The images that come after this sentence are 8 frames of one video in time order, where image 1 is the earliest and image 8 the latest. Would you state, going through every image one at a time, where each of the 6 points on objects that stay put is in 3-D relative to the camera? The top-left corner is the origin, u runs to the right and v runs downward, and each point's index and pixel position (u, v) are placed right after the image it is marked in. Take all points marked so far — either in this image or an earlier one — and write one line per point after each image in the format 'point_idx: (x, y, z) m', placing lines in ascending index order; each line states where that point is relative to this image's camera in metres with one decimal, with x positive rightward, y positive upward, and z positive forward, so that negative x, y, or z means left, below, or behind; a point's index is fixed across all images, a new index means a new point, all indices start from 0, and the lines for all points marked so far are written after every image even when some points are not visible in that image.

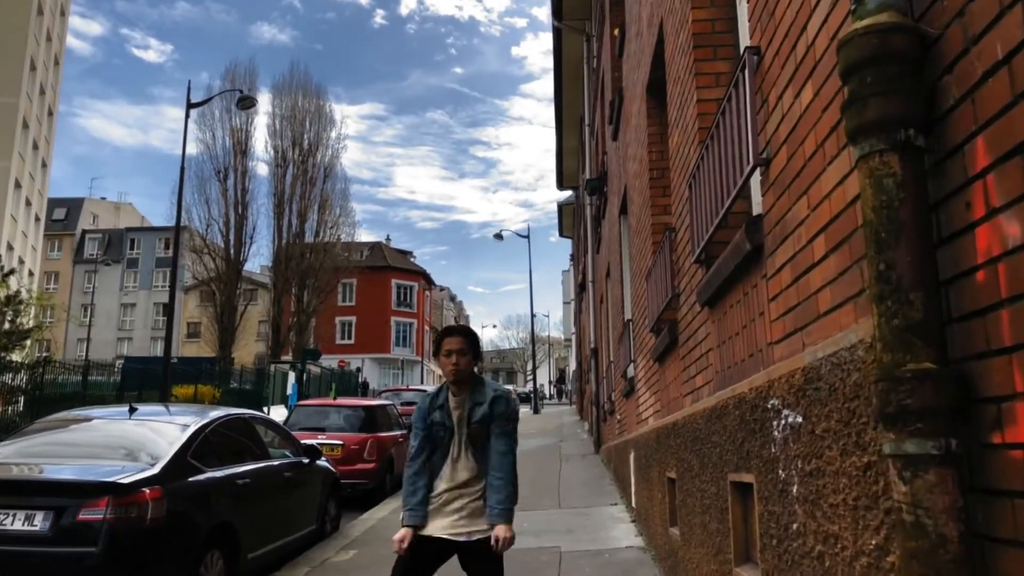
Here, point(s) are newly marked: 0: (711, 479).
0: (+1.0, -0.9, +3.8) m
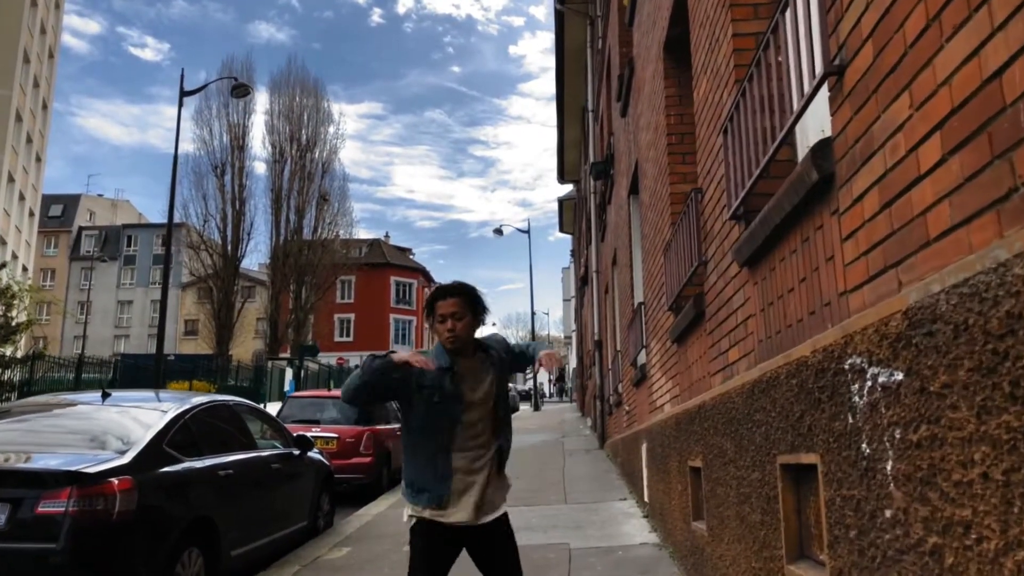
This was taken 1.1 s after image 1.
0: (+1.0, -0.7, +3.3) m
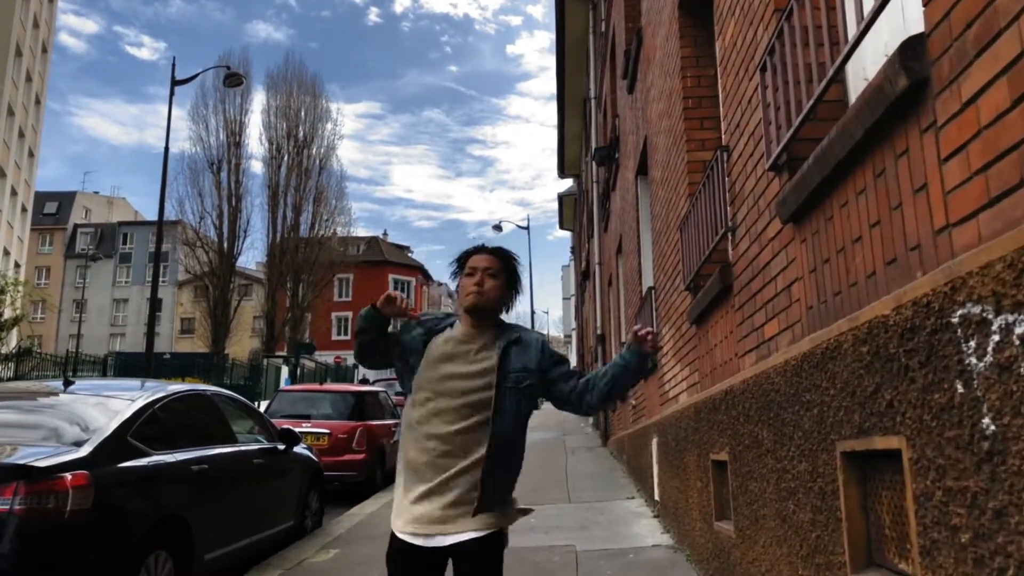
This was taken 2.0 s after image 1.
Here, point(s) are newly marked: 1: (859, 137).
0: (+1.0, -0.6, +2.8) m
1: (+0.9, +0.4, +2.1) m
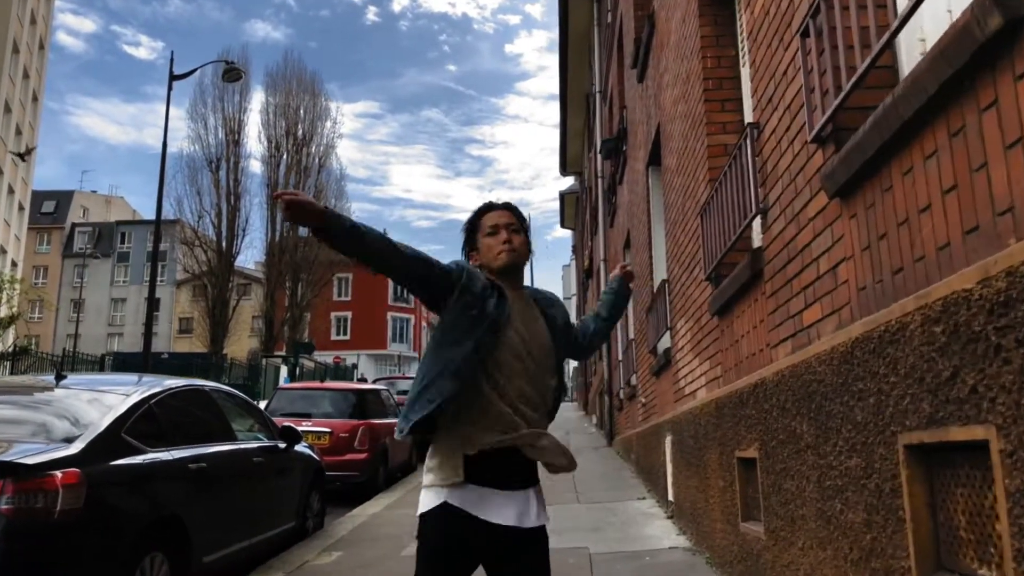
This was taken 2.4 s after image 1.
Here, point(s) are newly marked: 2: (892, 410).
0: (+1.1, -0.5, +2.6) m
1: (+1.0, +0.5, +1.9) m
2: (+1.1, -0.3, +2.2) m
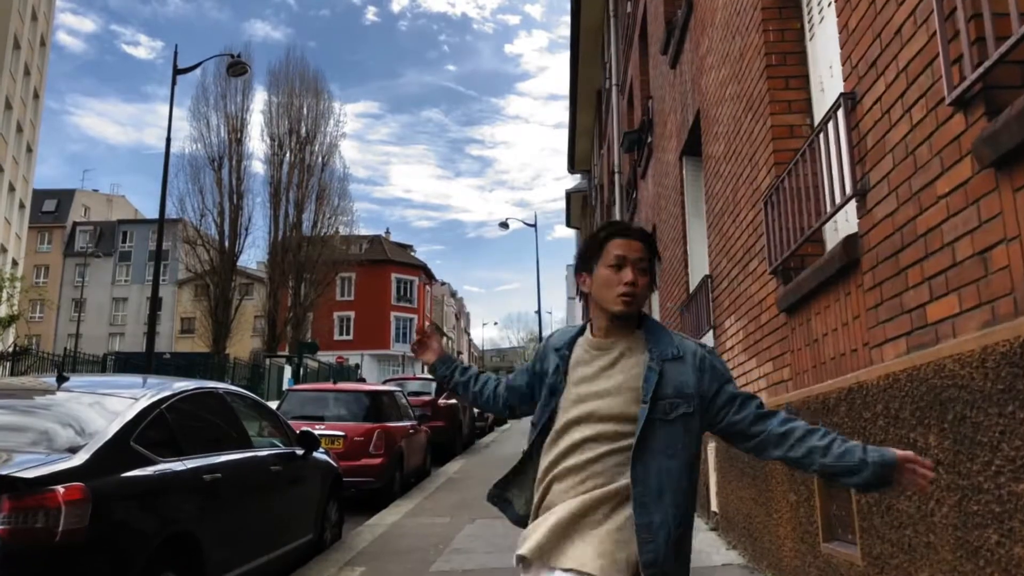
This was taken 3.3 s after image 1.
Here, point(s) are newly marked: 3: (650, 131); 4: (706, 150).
0: (+1.4, -0.5, +2.1) m
1: (+1.3, +0.5, +1.5) m
2: (+1.3, -0.3, +1.8) m
3: (+1.8, +2.0, +10.2) m
4: (+1.6, +1.1, +6.5) m
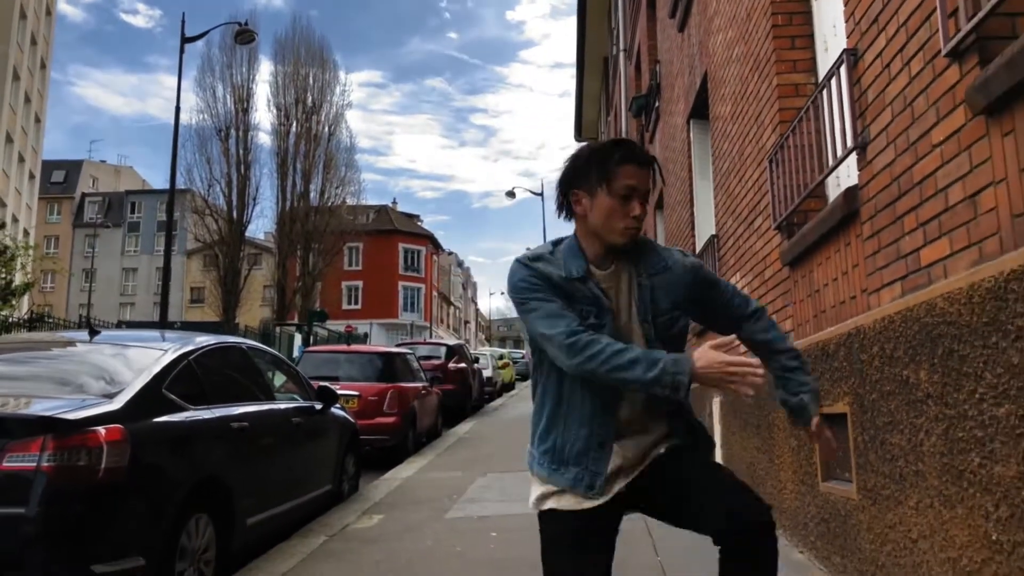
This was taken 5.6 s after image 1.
0: (+1.4, -0.3, +2.3) m
1: (+1.3, +0.7, +1.6) m
2: (+1.4, -0.1, +2.0) m
3: (+1.9, +2.5, +10.2) m
4: (+1.7, +1.5, +6.6) m
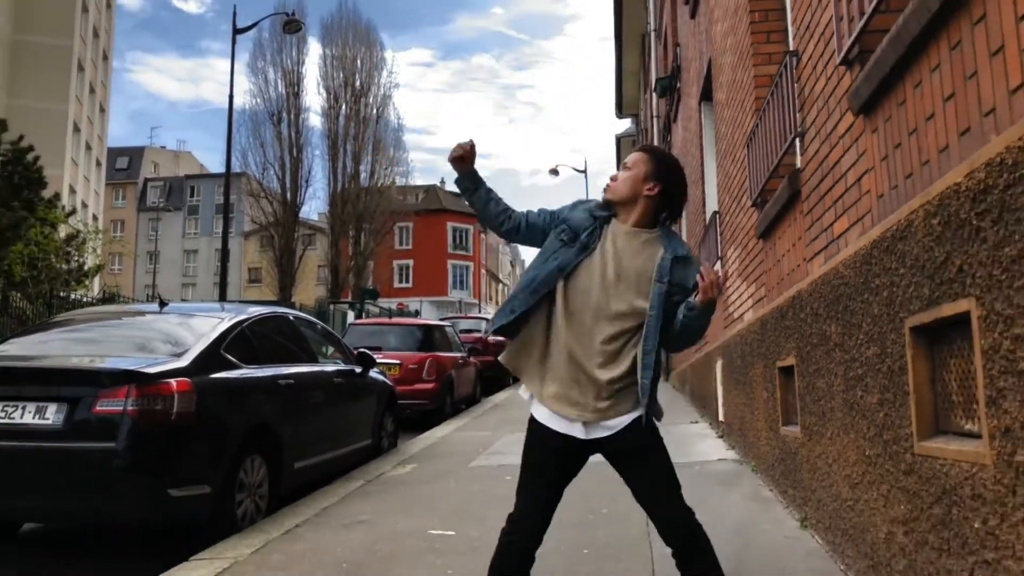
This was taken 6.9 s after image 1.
0: (+1.3, -0.2, +2.9) m
1: (+1.2, +0.8, +2.2) m
2: (+1.2, 0.0, +2.5) m
3: (+2.2, +2.9, +10.7) m
4: (+1.8, +1.7, +7.1) m
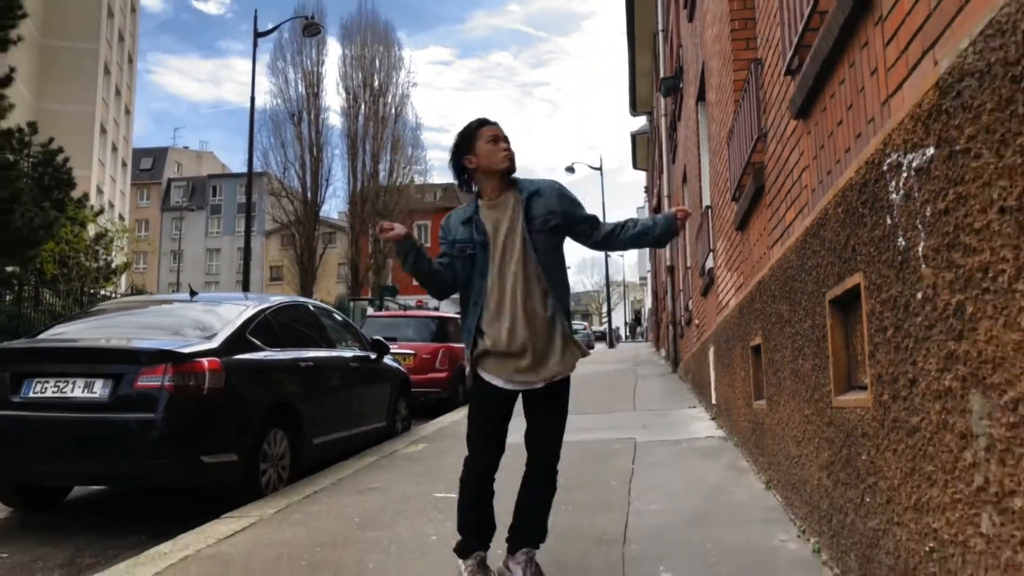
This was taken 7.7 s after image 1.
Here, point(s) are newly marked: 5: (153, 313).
0: (+1.2, -0.1, +3.3) m
1: (+1.1, +0.8, +2.6) m
2: (+1.2, 0.0, +3.0) m
3: (+2.4, +3.0, +11.1) m
4: (+1.9, +1.8, +7.6) m
5: (-2.7, -0.2, +5.9) m
